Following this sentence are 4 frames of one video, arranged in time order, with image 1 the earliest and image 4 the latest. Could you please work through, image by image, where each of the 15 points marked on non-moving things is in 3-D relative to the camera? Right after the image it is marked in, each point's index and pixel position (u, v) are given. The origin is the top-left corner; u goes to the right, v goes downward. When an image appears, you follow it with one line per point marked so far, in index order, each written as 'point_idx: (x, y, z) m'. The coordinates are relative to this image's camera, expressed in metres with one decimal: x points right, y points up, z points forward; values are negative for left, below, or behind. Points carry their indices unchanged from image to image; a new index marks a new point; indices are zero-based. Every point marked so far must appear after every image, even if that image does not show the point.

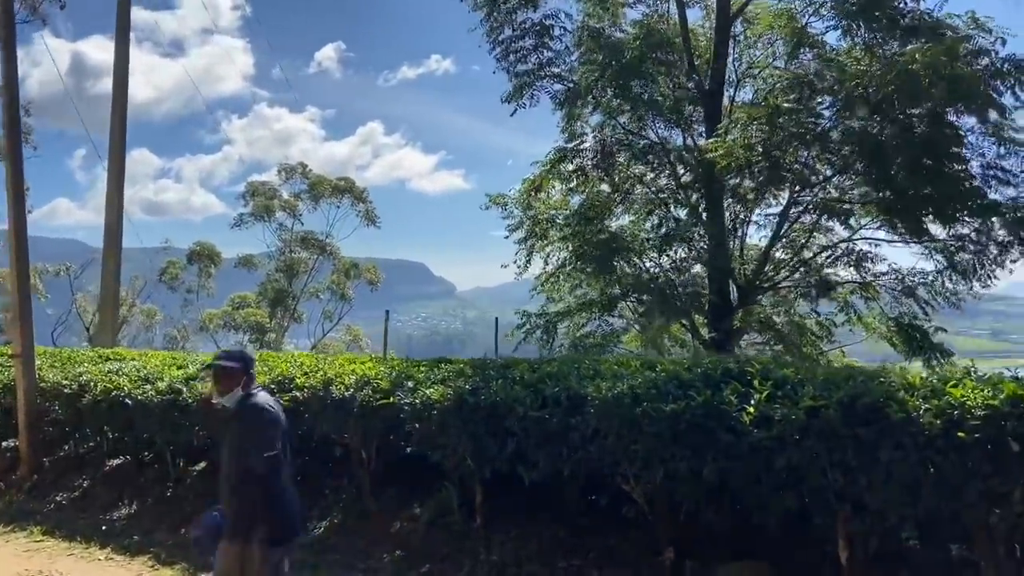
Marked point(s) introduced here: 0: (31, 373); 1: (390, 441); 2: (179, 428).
0: (-5.4, -1.0, +9.2) m
1: (-1.0, -1.2, +6.5) m
2: (-3.2, -1.3, +7.9) m
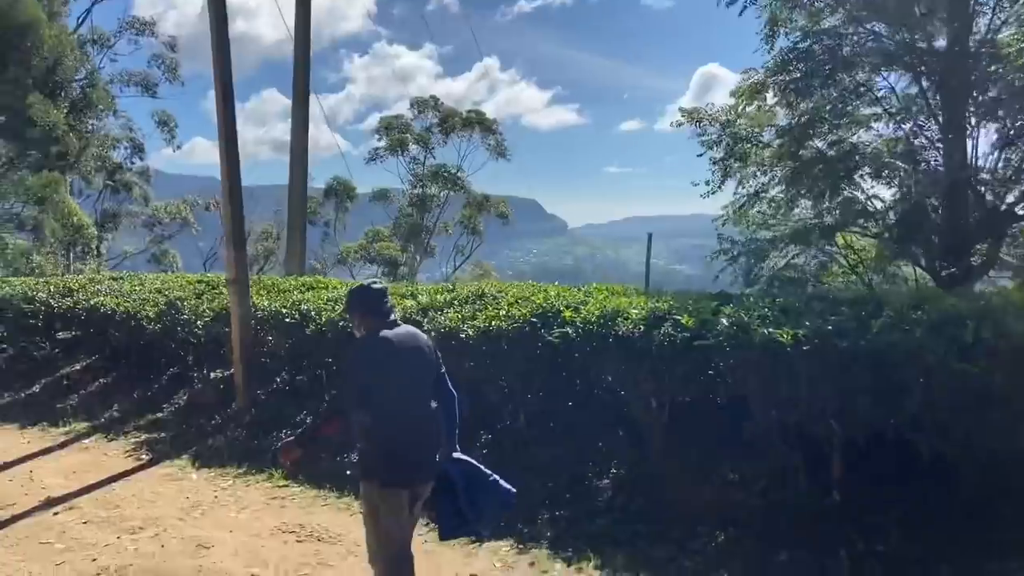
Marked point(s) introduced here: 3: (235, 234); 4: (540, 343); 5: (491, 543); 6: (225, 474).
0: (-2.8, -0.1, +8.6) m
1: (+1.2, -0.7, +5.3) m
2: (-0.8, -0.6, +7.0) m
3: (-2.9, +0.6, +8.6) m
4: (+0.2, -0.4, +6.1) m
5: (-0.1, -1.5, +4.9) m
6: (-2.4, -1.6, +6.8) m
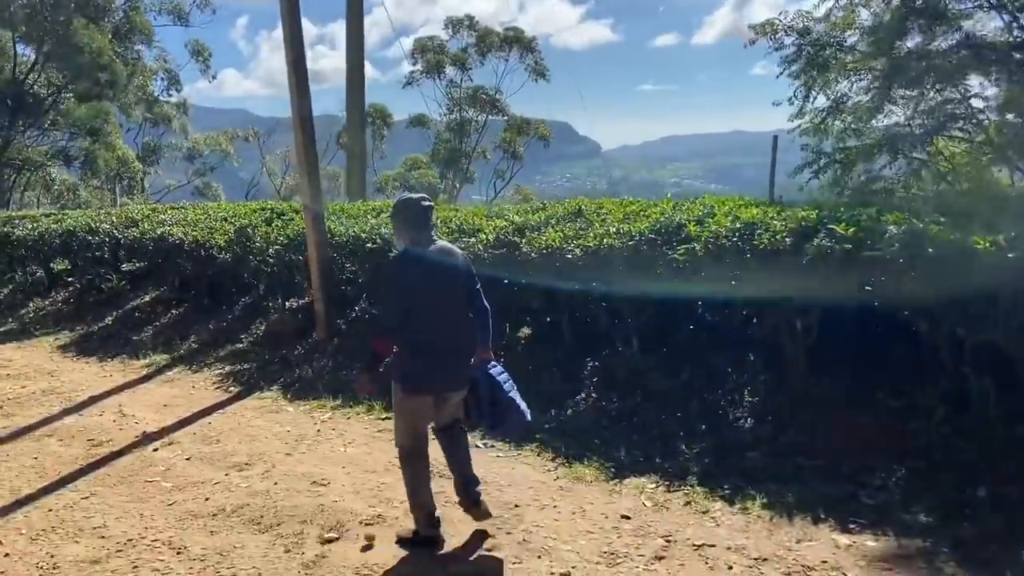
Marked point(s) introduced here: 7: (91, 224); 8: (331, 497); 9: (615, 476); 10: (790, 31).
0: (-1.9, +0.6, +8.1) m
1: (+2.0, -0.1, +4.8) m
2: (0.0, 0.0, +6.6) m
3: (-2.0, +1.3, +8.1) m
4: (+1.0, +0.2, +5.5) m
5: (+0.7, -1.0, +4.5) m
6: (-1.5, -0.9, +6.5) m
7: (-6.0, +0.9, +11.8) m
8: (-1.0, -1.2, +4.6) m
9: (+0.6, -1.0, +4.5) m
10: (+4.8, +4.5, +14.2) m
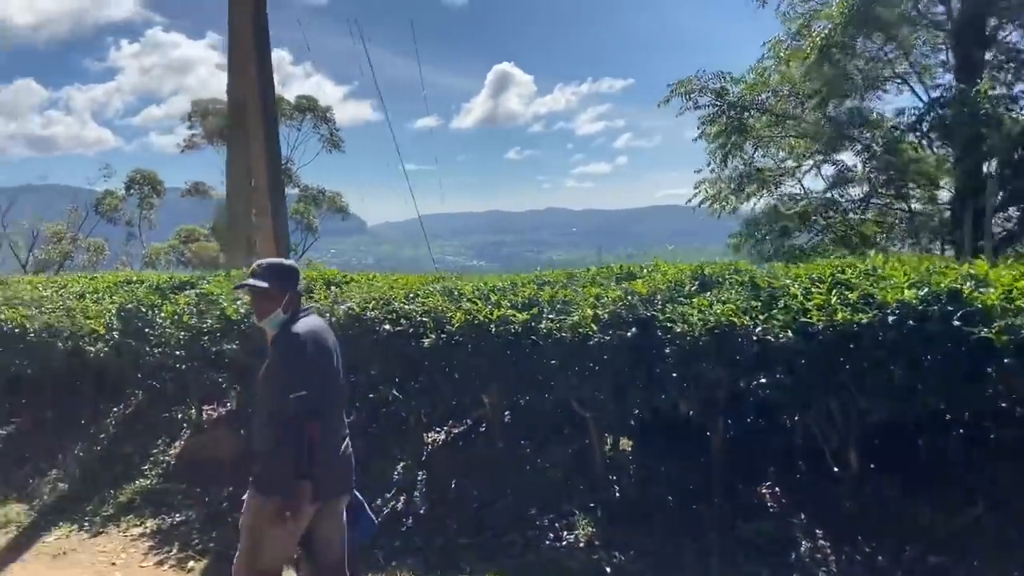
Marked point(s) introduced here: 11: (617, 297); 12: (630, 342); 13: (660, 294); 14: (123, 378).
0: (-1.5, -0.1, +5.6) m
1: (+3.2, -0.5, +3.4) m
2: (+0.8, -0.5, +4.6) m
3: (-1.6, +0.6, +5.6) m
4: (+2.0, -0.3, +3.9) m
5: (+2.0, -1.4, +2.7) m
6: (-0.6, -1.5, +4.1) m
7: (-6.4, -0.2, +8.0) m
8: (+0.4, -1.5, +2.4) m
9: (+1.9, -1.4, +2.7) m
10: (+3.2, +3.2, +13.6) m
11: (+0.7, -0.1, +4.9) m
12: (+0.7, -0.3, +4.6) m
13: (+0.9, 0.0, +4.9) m
14: (-3.1, -0.7, +6.6) m
